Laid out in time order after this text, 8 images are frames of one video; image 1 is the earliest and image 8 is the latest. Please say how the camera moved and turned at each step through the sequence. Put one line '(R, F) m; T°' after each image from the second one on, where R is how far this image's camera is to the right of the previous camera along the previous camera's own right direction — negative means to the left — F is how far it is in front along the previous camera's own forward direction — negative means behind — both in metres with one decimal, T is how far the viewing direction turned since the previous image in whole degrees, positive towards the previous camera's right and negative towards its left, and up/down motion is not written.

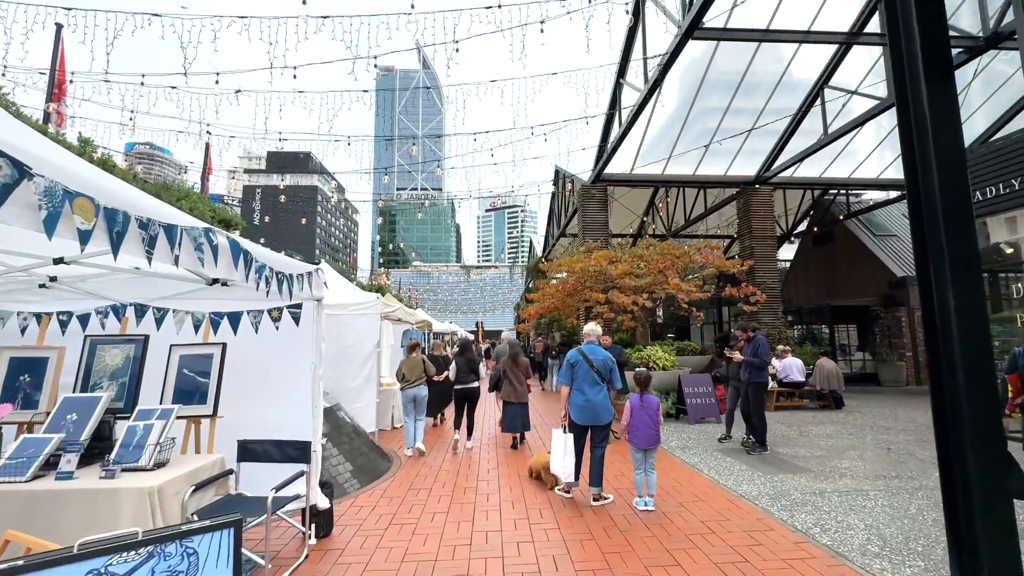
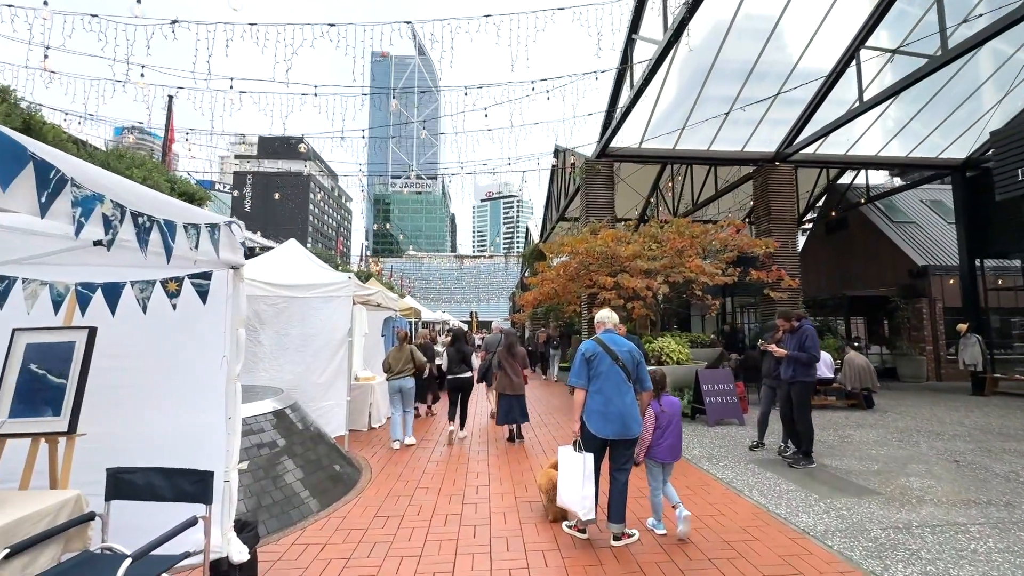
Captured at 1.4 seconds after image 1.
(0.0, +1.2) m; +1°
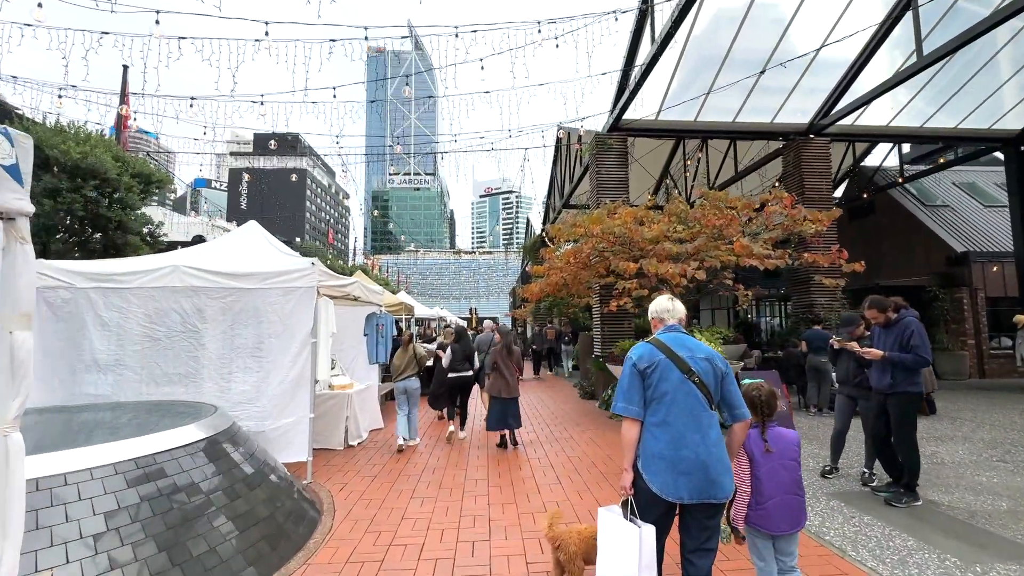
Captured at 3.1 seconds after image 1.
(-0.1, +1.3) m; 0°
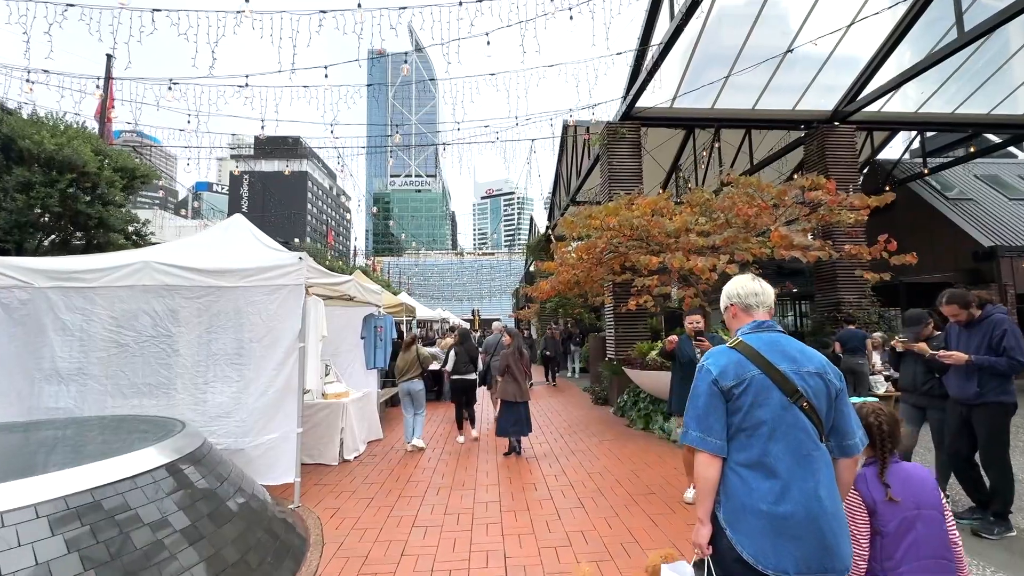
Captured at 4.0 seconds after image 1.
(-0.1, +0.6) m; 0°
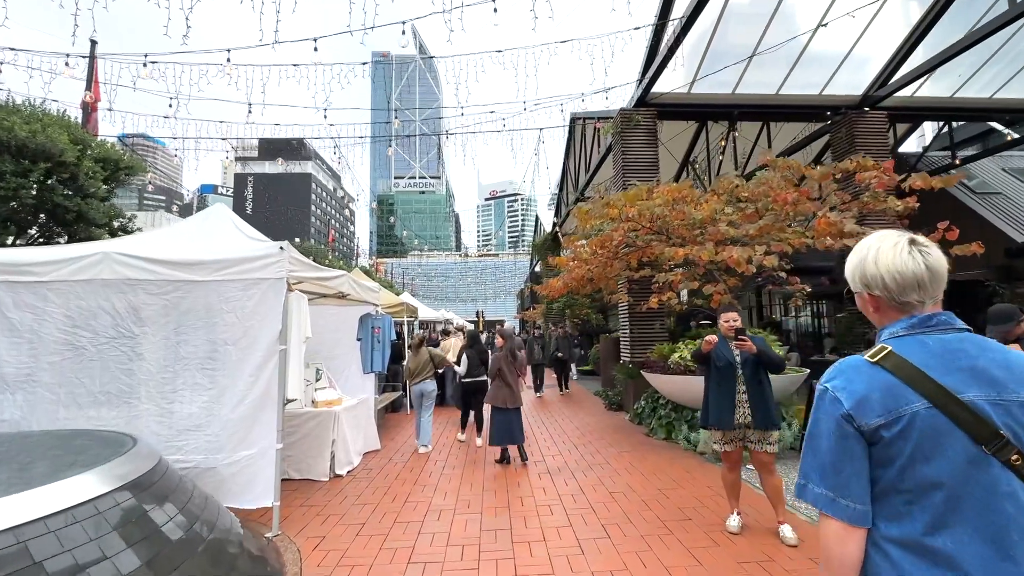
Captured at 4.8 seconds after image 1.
(-0.1, +0.6) m; 0°
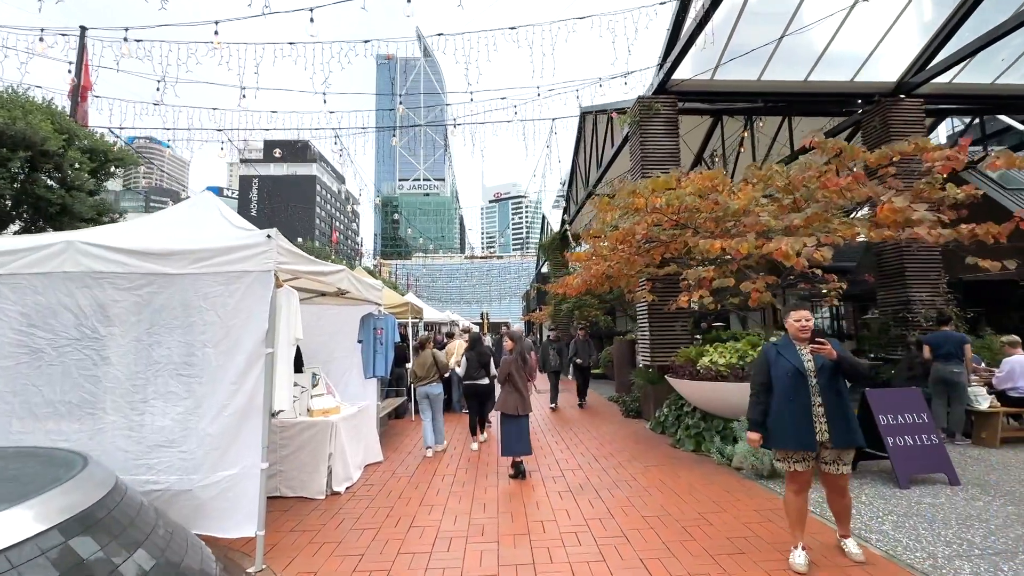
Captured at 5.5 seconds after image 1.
(-0.1, +0.5) m; 0°
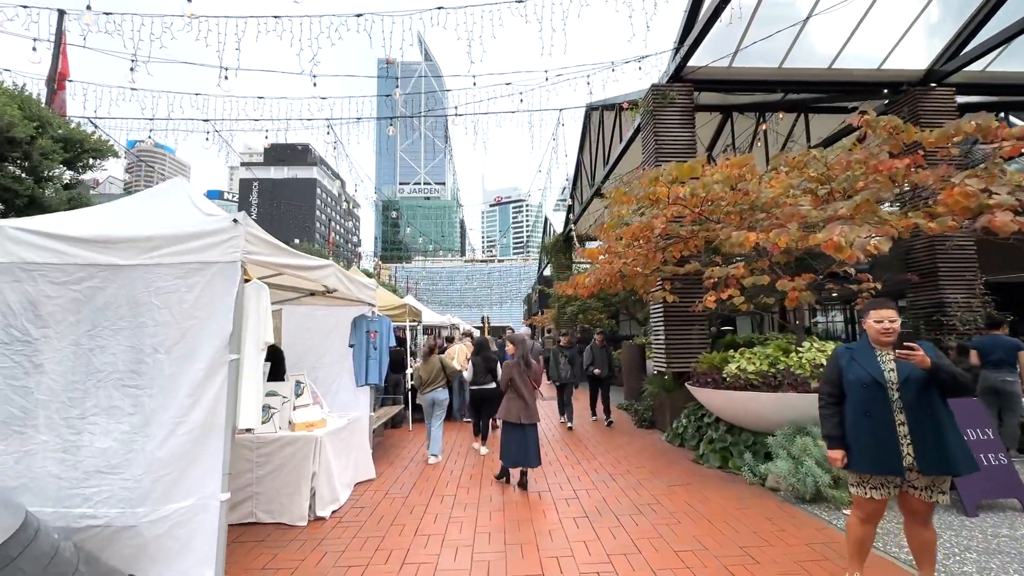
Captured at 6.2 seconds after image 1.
(-0.1, +0.6) m; 0°
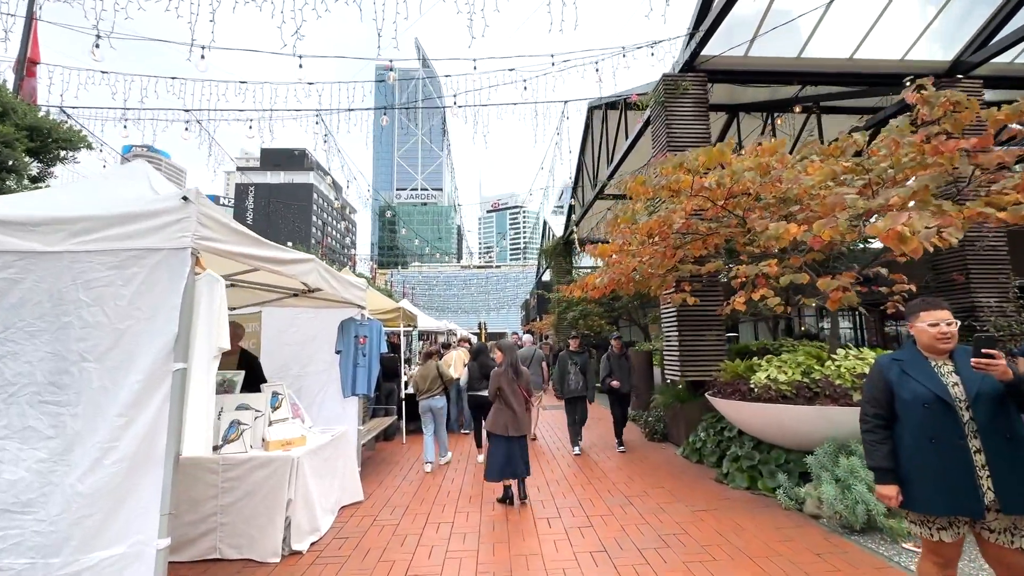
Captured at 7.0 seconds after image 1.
(-0.1, +0.5) m; 0°
